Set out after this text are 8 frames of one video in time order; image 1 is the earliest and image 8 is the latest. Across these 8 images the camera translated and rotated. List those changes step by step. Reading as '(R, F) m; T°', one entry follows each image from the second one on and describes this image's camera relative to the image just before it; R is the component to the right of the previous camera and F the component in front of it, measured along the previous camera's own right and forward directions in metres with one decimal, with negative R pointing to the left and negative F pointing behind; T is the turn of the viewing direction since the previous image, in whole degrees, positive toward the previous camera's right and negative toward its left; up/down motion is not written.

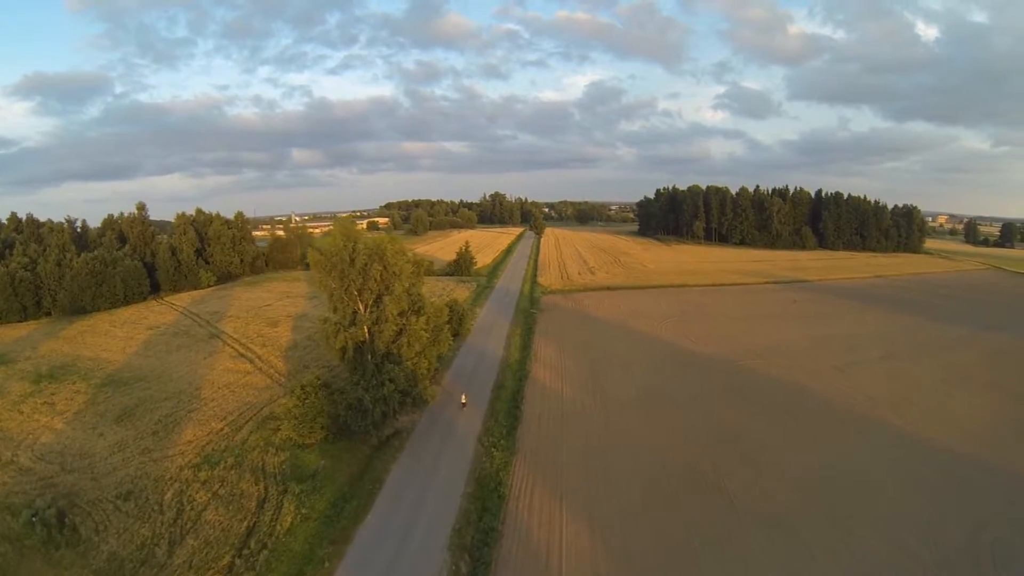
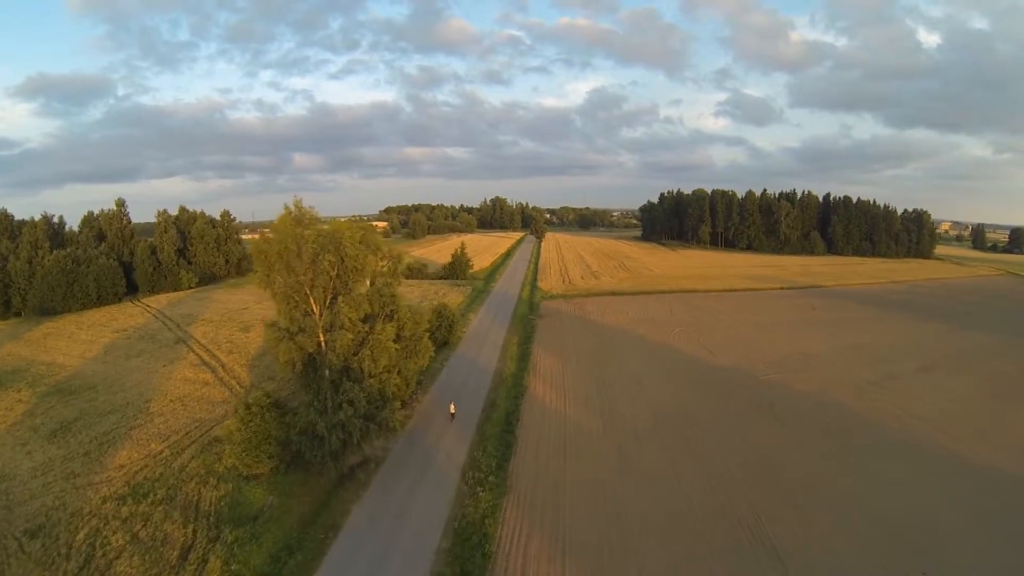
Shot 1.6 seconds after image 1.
(+0.2, +3.6) m; 0°
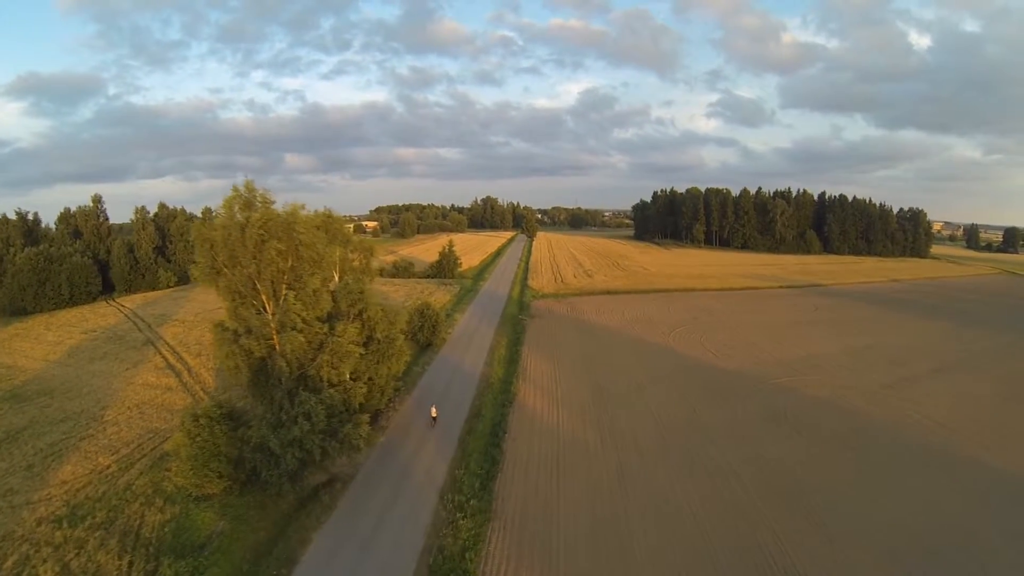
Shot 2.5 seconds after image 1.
(+0.2, +2.0) m; +1°
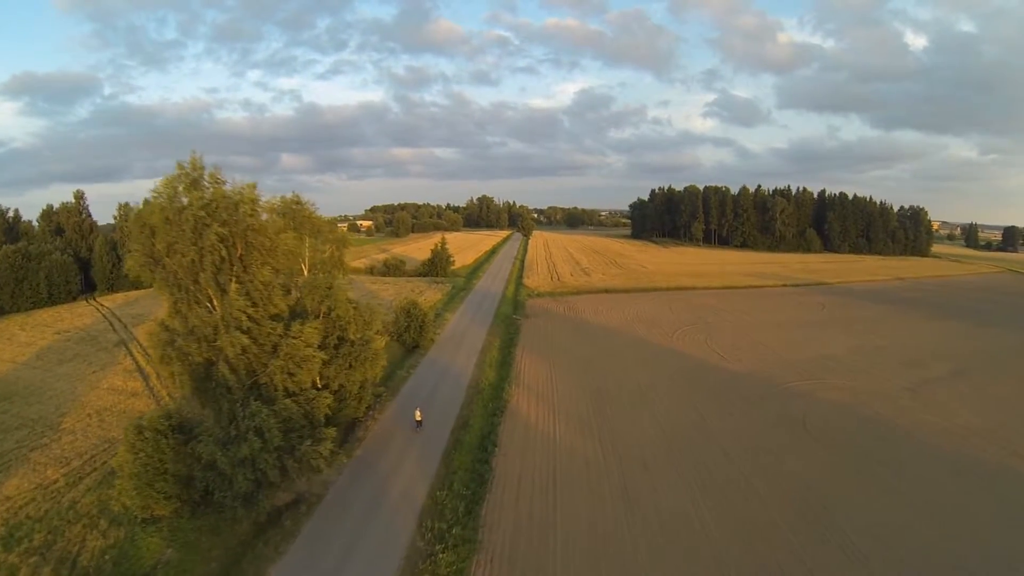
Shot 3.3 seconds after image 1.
(+0.1, +1.8) m; 0°
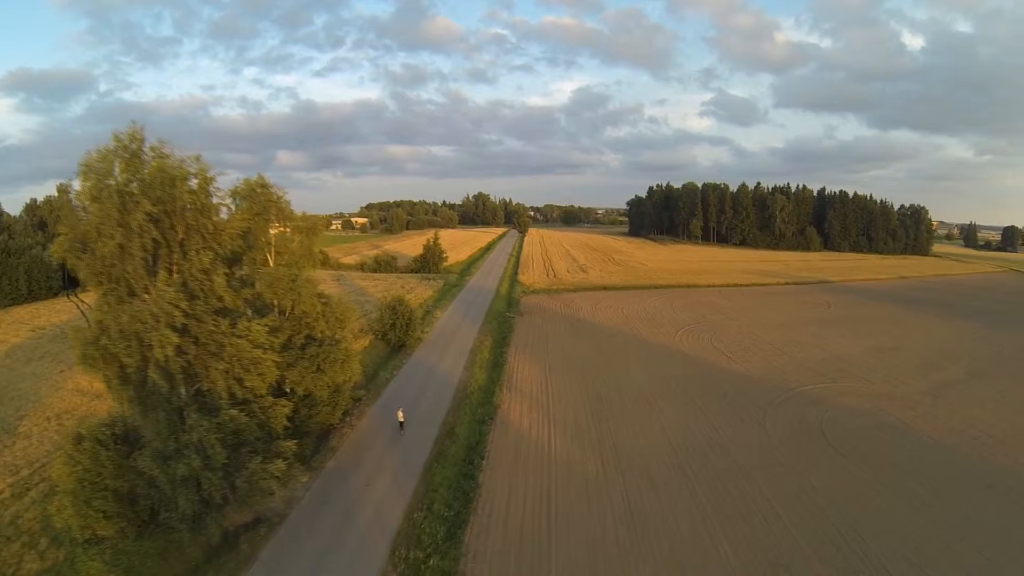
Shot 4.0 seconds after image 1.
(+0.1, +1.5) m; 0°
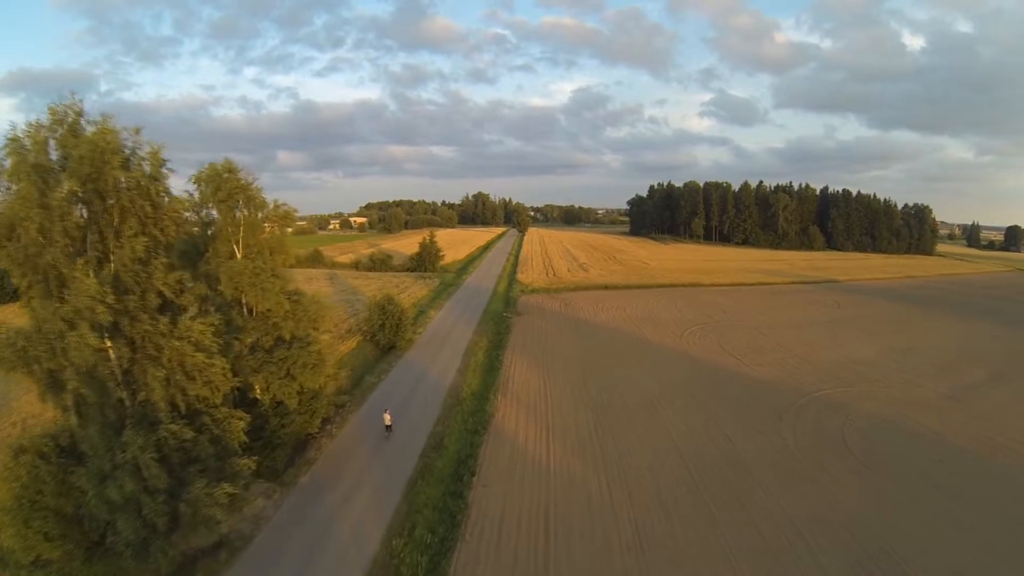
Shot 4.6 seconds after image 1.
(+0.1, +1.3) m; 0°
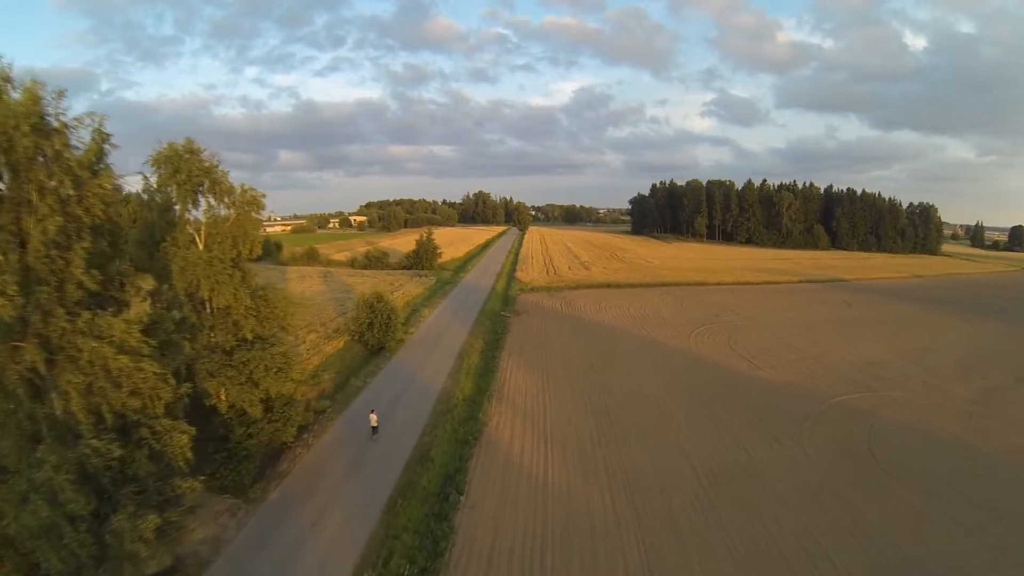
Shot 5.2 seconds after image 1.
(+0.1, +1.2) m; 0°
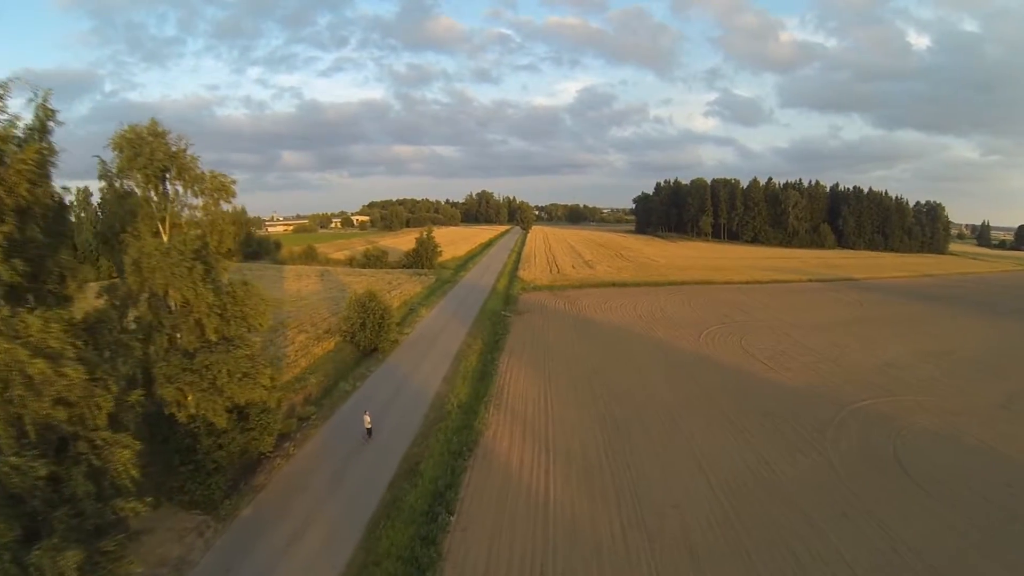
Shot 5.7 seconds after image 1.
(+0.1, +1.0) m; 0°
